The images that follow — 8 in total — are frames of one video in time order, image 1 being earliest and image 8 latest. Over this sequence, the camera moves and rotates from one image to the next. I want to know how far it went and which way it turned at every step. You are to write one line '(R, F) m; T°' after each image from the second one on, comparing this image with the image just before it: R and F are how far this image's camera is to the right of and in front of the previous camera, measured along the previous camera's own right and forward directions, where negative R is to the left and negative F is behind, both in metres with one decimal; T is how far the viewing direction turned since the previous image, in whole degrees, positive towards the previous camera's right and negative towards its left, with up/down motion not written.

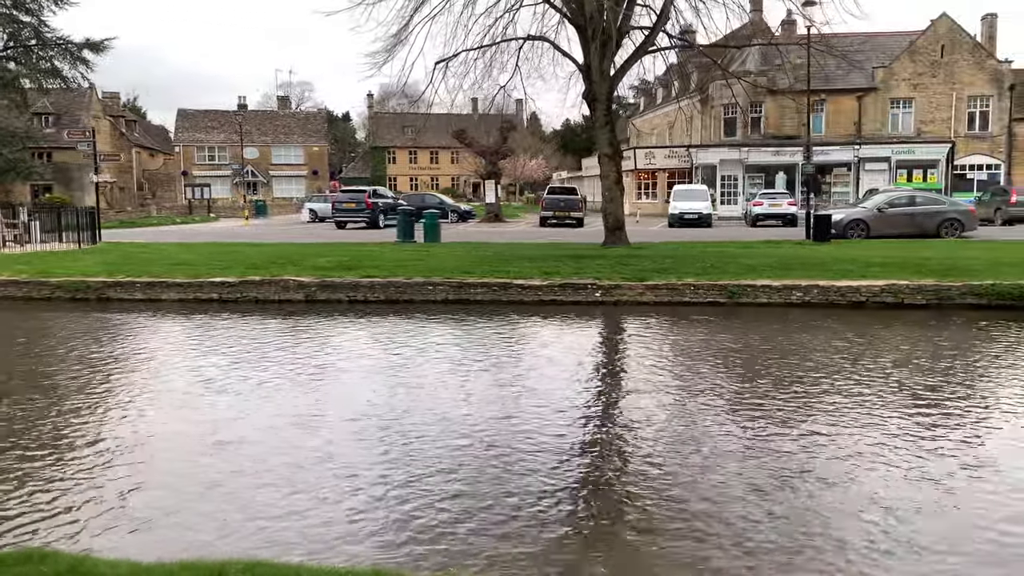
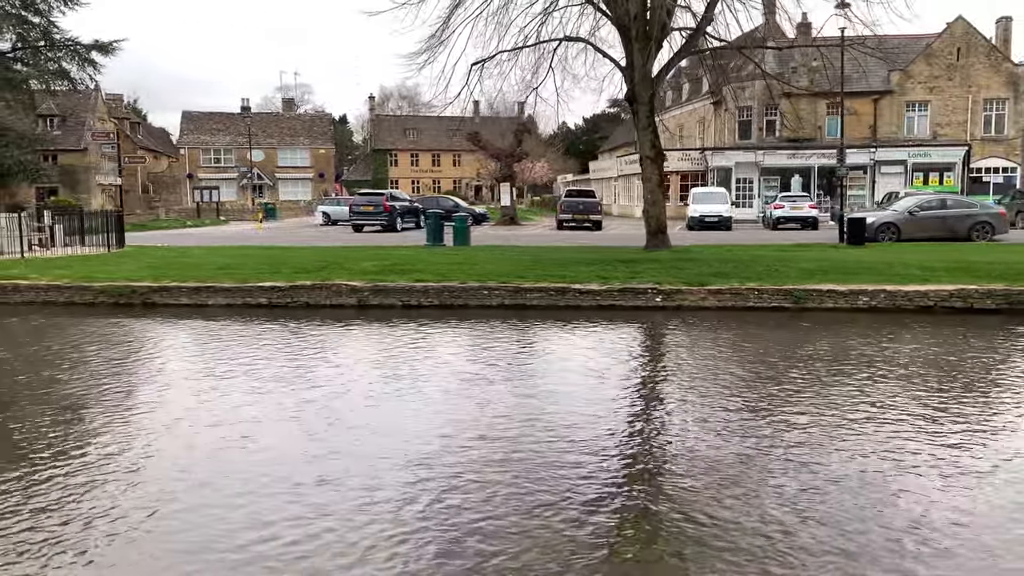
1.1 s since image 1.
(-1.1, +0.3) m; +1°
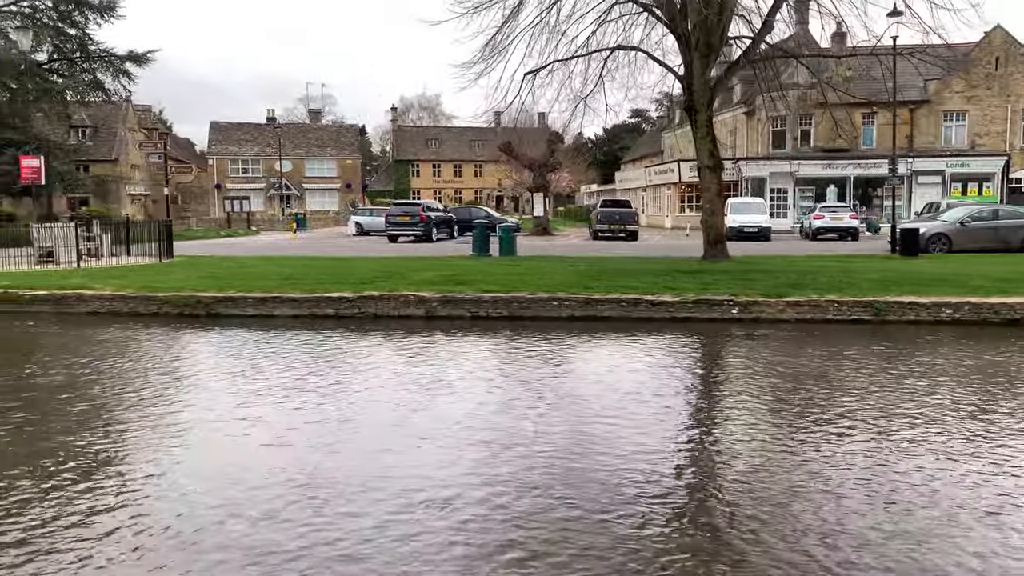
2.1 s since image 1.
(-1.0, +0.2) m; -1°
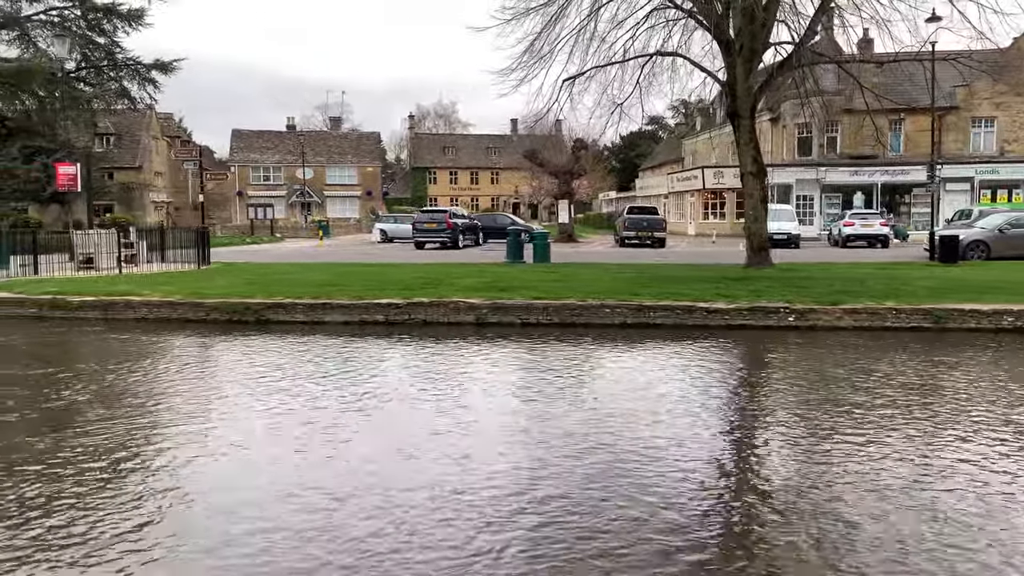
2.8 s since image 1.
(-0.7, +0.1) m; -1°
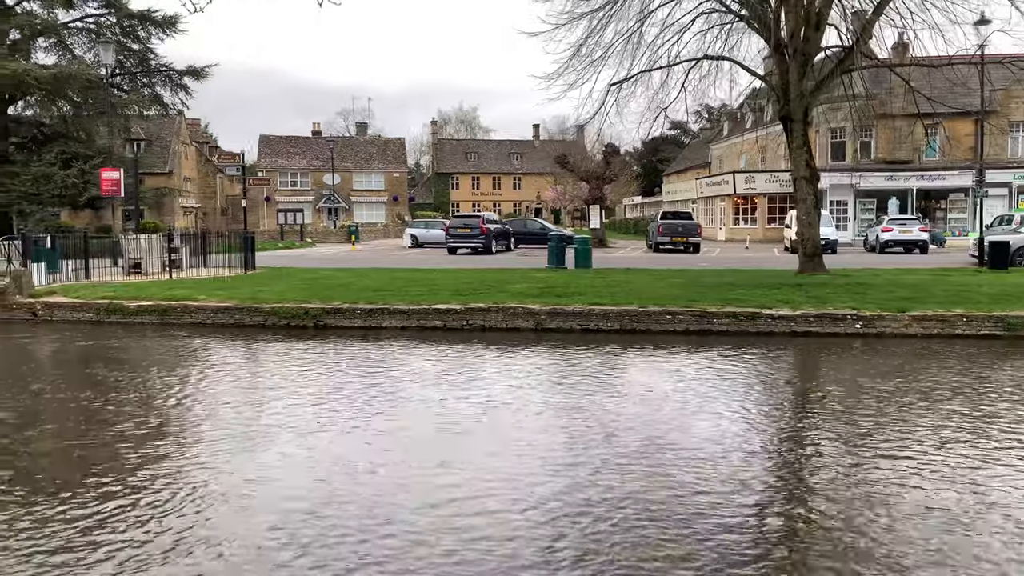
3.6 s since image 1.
(-0.8, +0.1) m; -1°
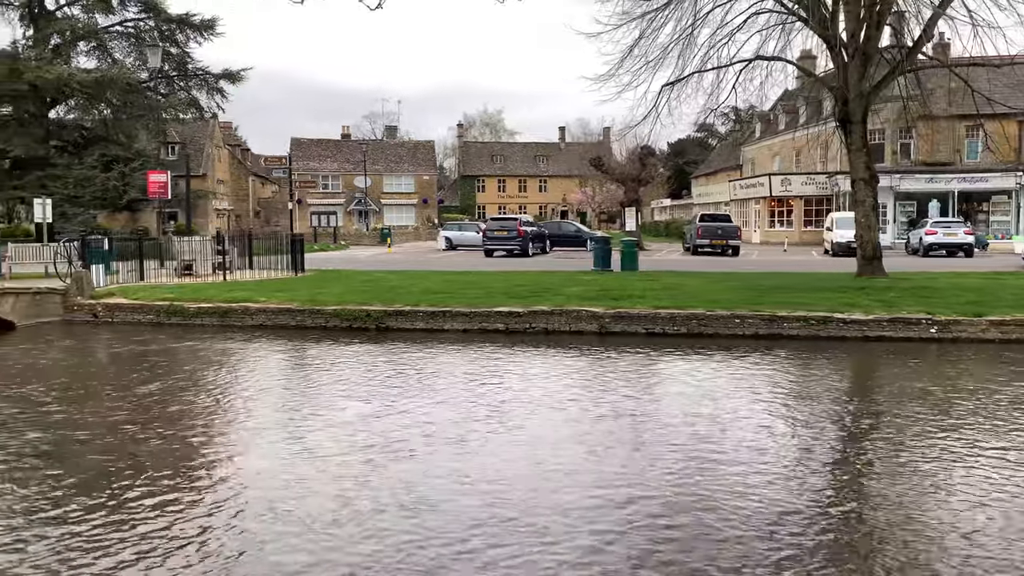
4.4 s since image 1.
(-0.8, +0.1) m; -1°
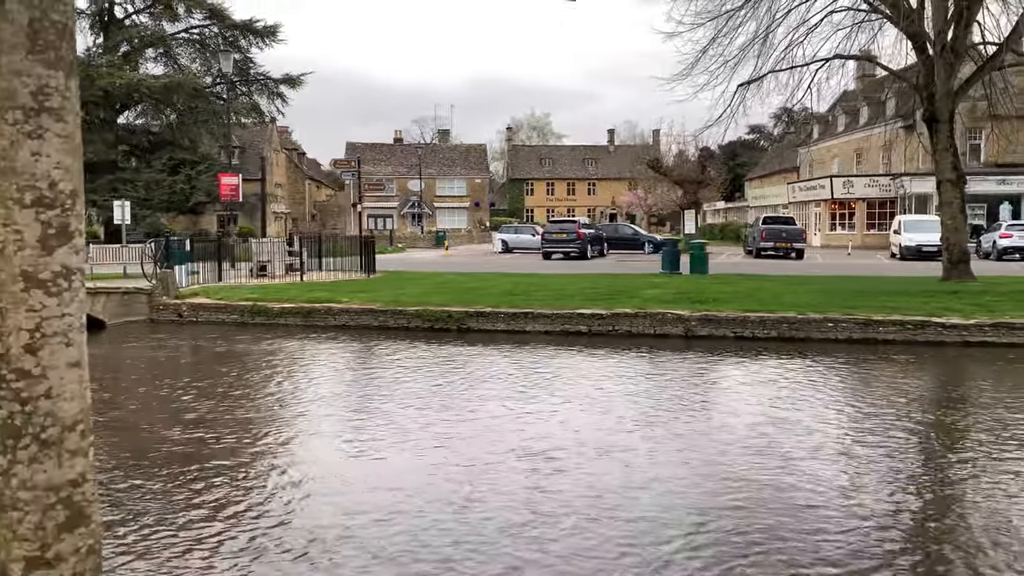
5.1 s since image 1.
(-0.7, +0.1) m; -3°
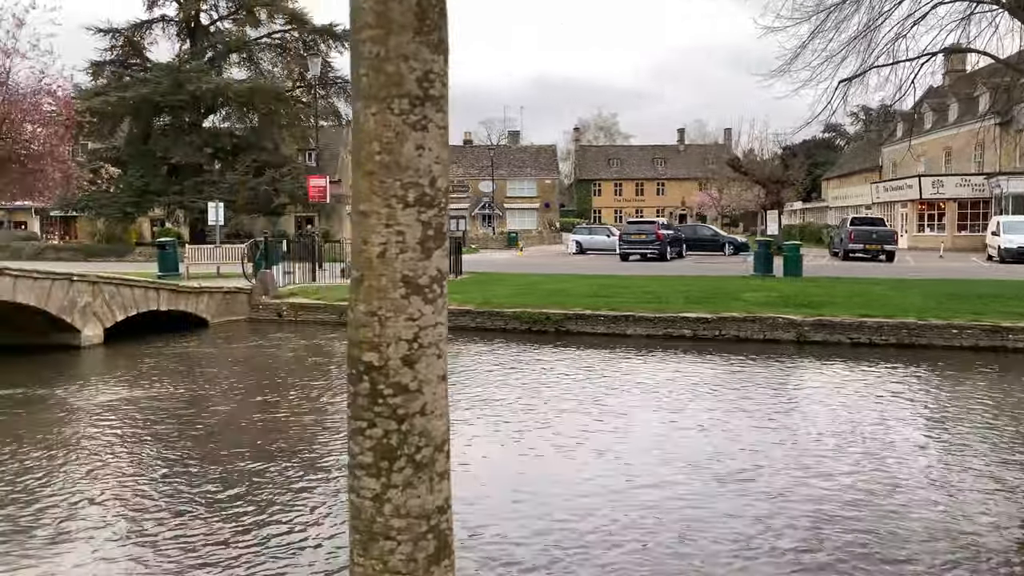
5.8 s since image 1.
(-0.7, +0.2) m; -4°
